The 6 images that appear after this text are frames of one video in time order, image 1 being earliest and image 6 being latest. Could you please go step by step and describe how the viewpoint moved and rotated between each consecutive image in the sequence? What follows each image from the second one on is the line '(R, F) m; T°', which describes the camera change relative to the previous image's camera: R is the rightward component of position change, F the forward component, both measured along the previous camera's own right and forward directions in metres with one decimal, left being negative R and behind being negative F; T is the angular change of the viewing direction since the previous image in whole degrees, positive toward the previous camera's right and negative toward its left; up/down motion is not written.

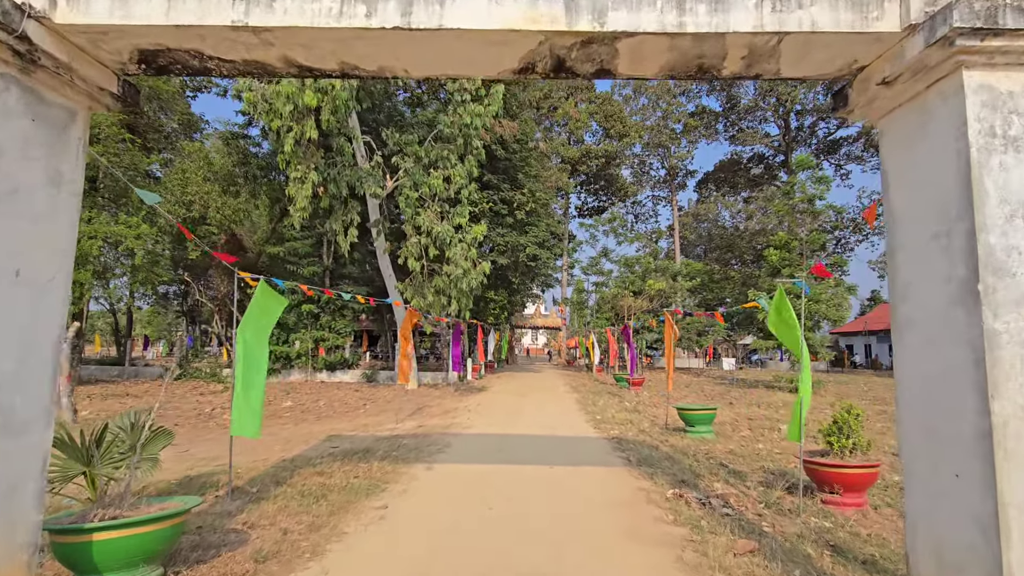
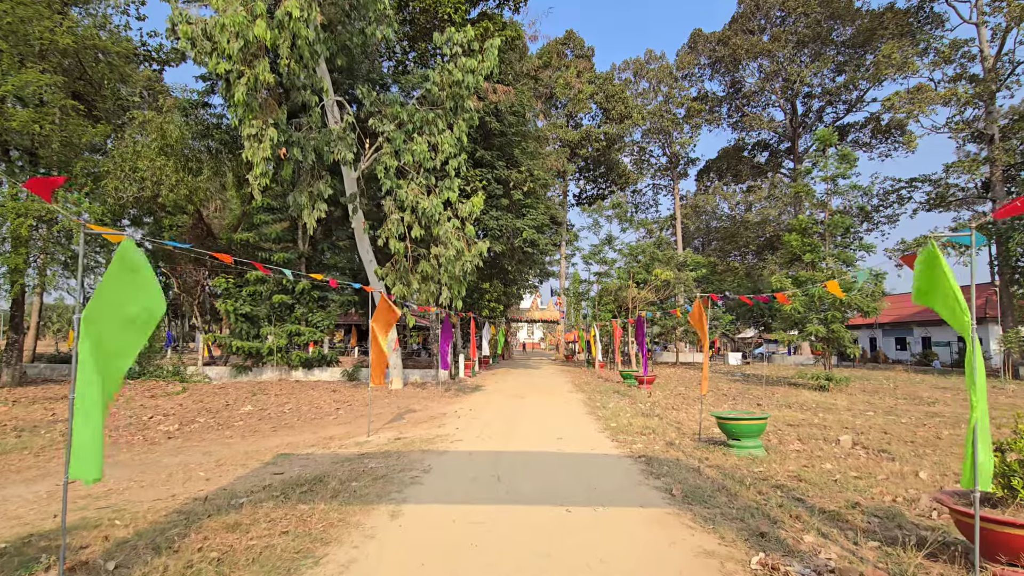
(-0.1, +2.0) m; +1°
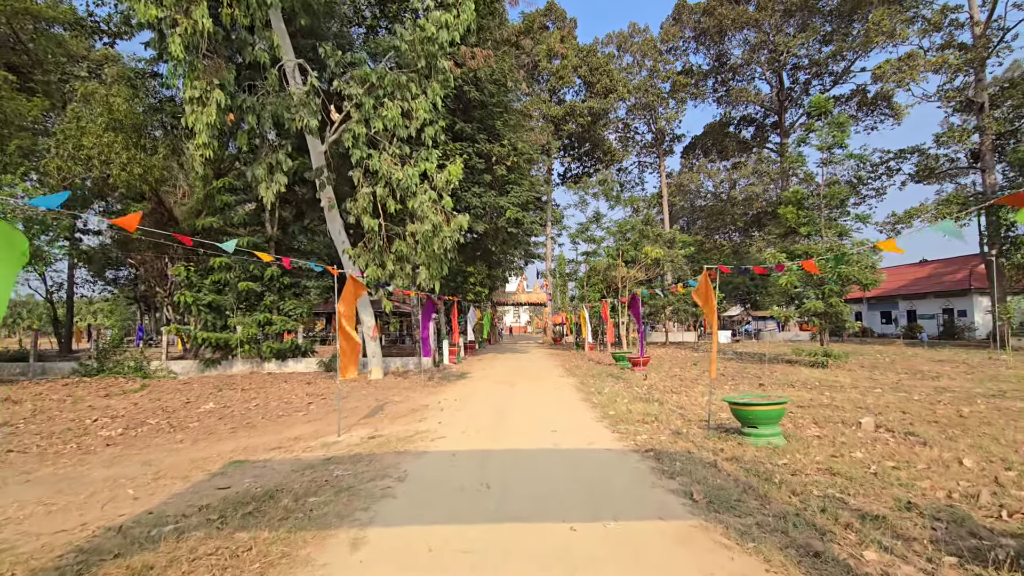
(0.0, +1.0) m; +2°
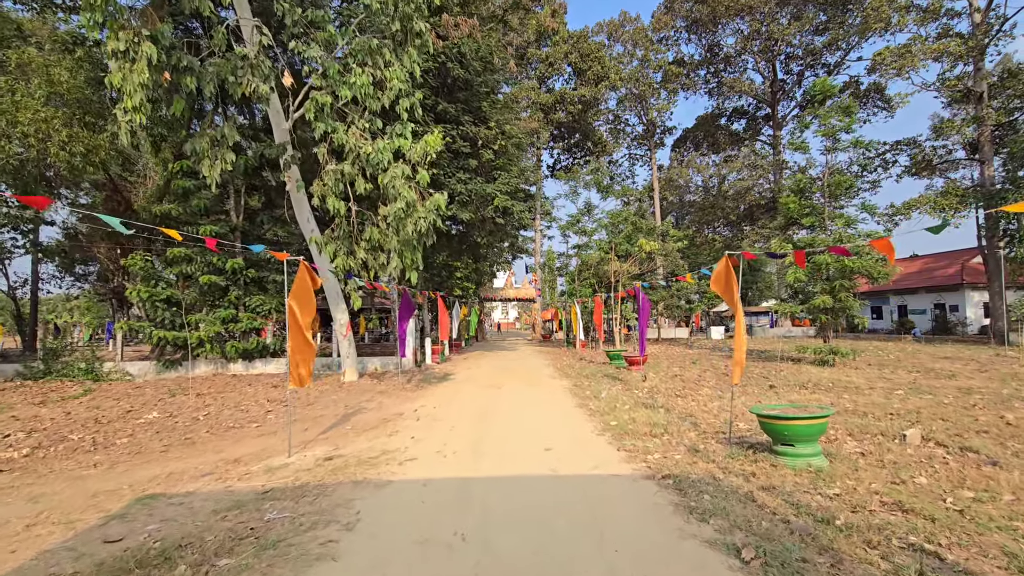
(0.0, +1.2) m; +1°
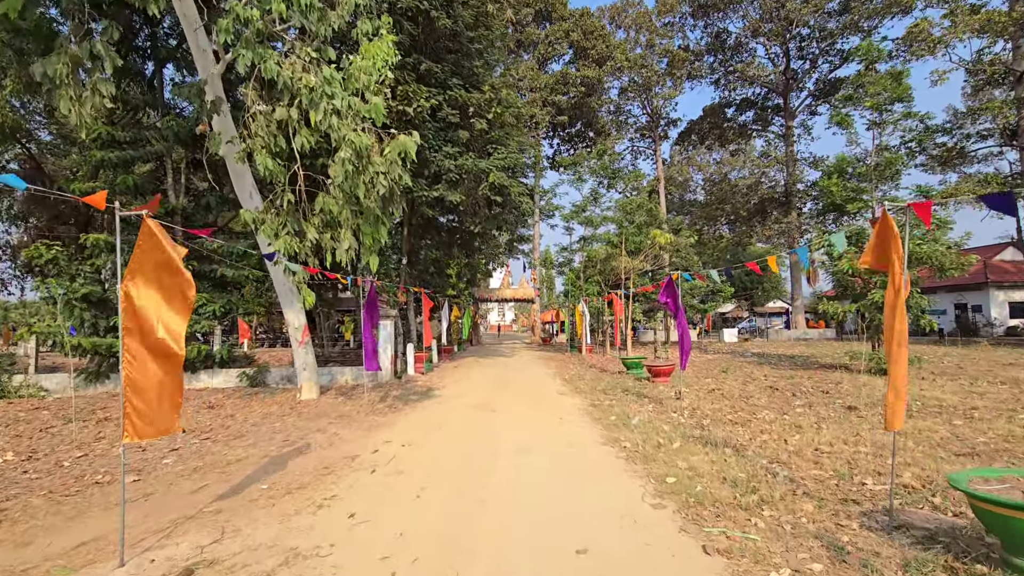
(-0.1, +2.7) m; 0°
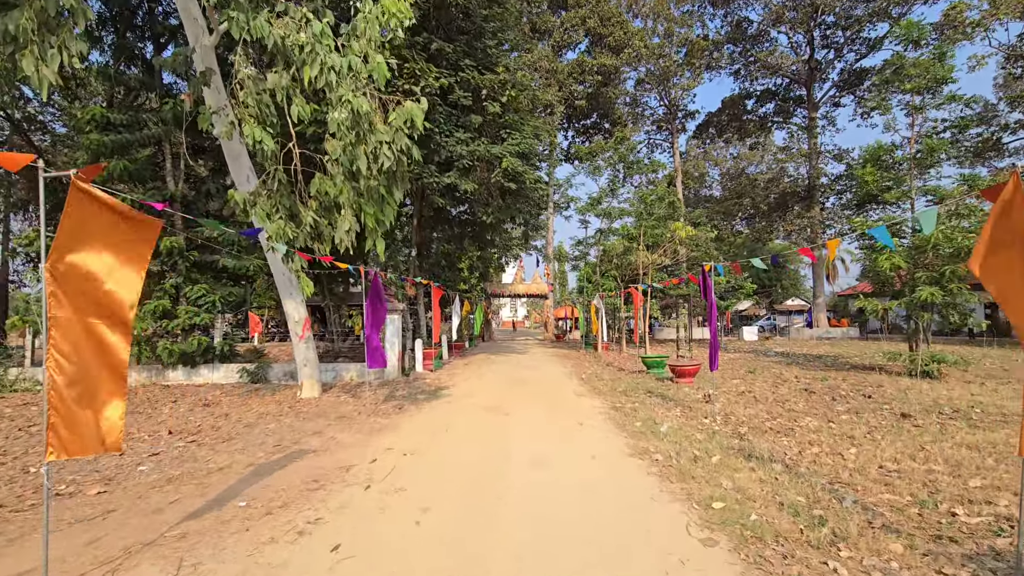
(-0.1, +0.8) m; -1°
